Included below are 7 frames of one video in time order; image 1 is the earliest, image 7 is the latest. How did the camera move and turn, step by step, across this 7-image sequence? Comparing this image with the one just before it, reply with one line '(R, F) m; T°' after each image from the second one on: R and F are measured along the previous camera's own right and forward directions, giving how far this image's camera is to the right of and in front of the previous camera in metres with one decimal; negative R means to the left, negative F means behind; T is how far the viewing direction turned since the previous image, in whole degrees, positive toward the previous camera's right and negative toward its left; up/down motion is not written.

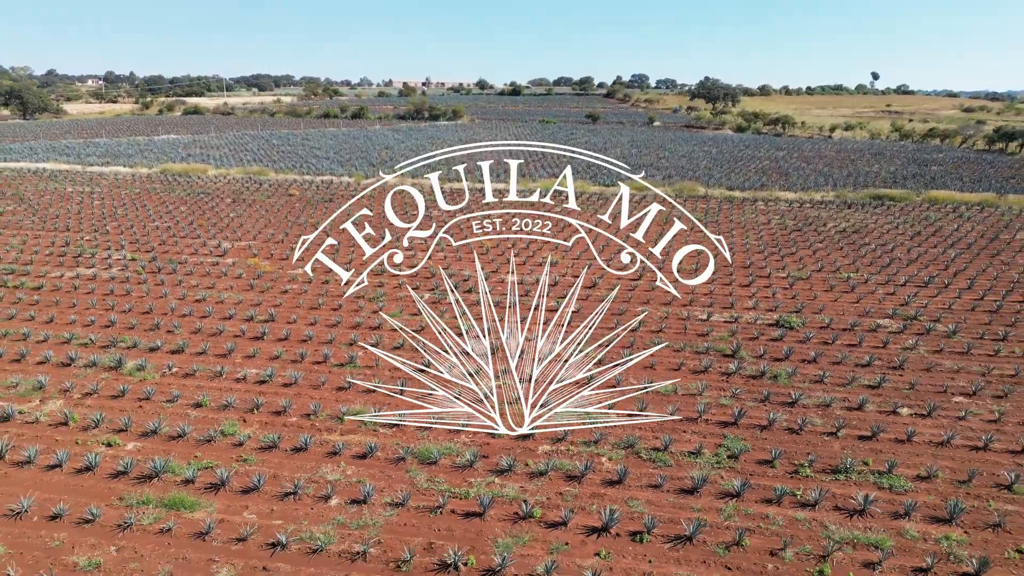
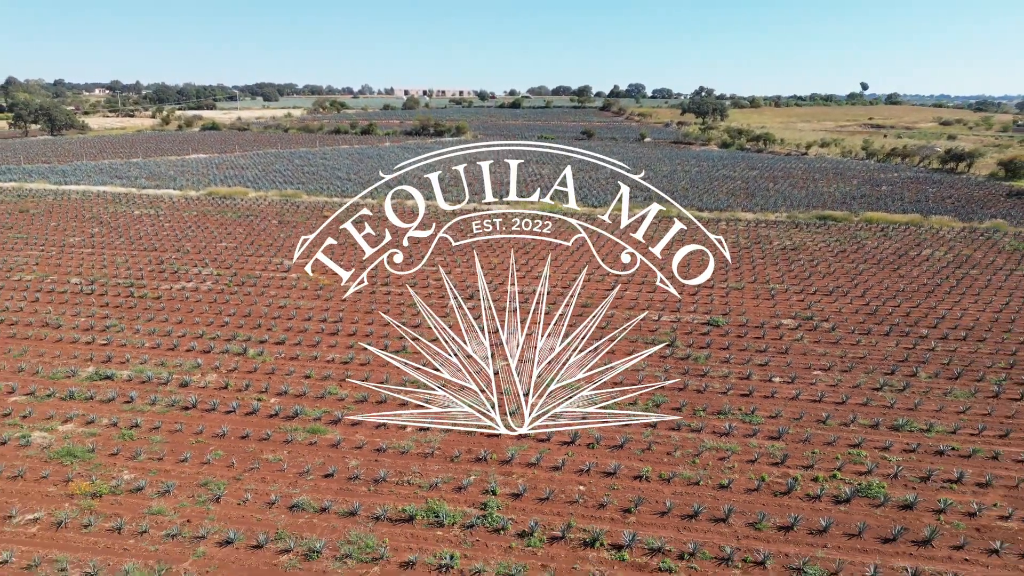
(-0.1, -3.1) m; 0°
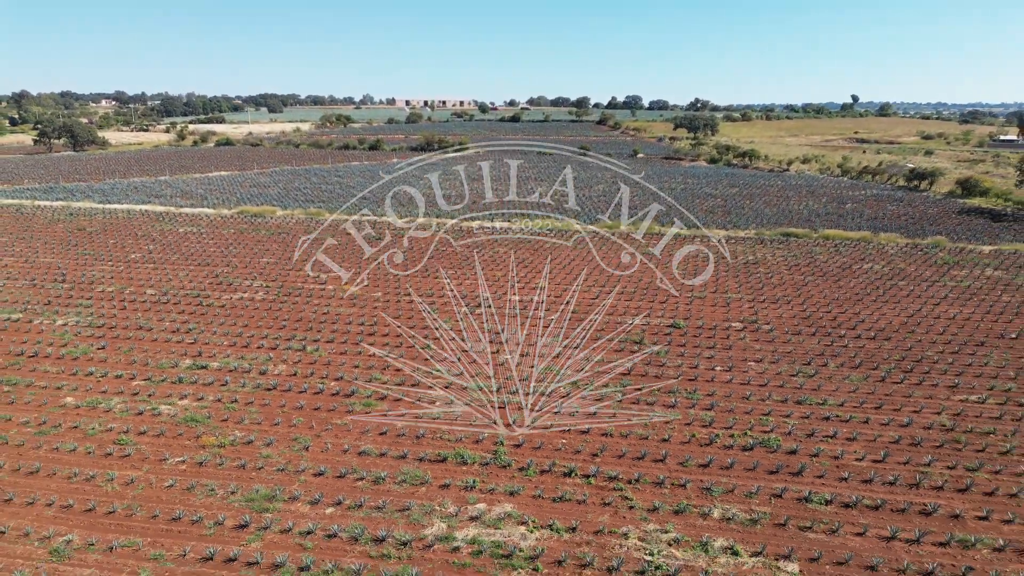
(0.0, -2.8) m; 0°
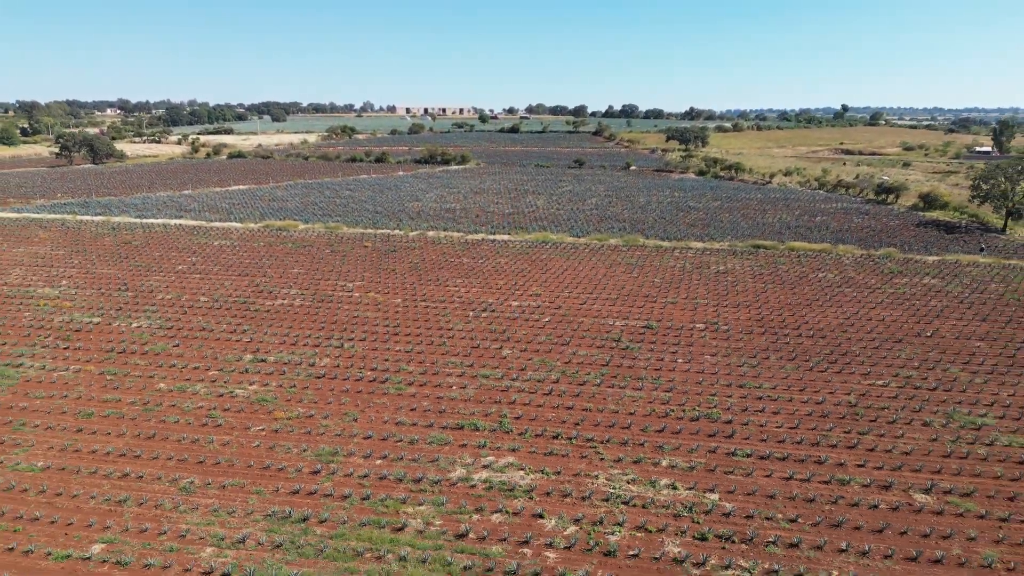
(0.0, -2.8) m; 0°
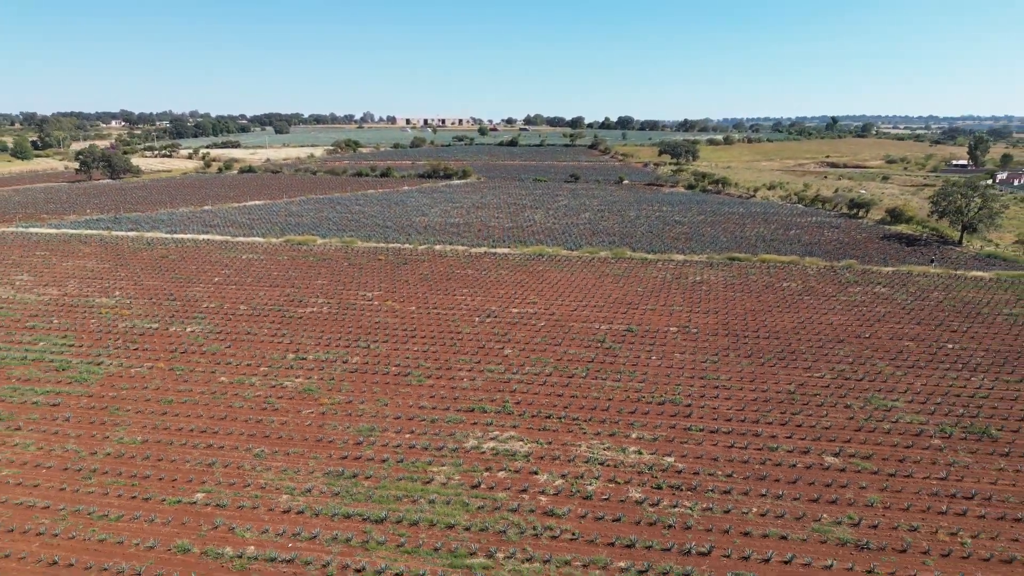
(-0.1, -2.9) m; 0°
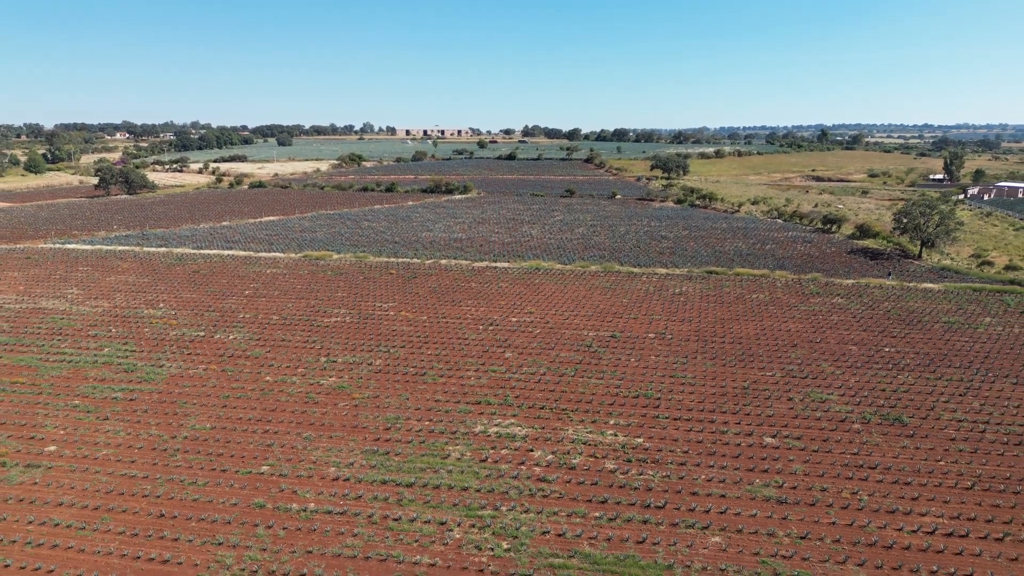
(0.0, -3.1) m; 0°
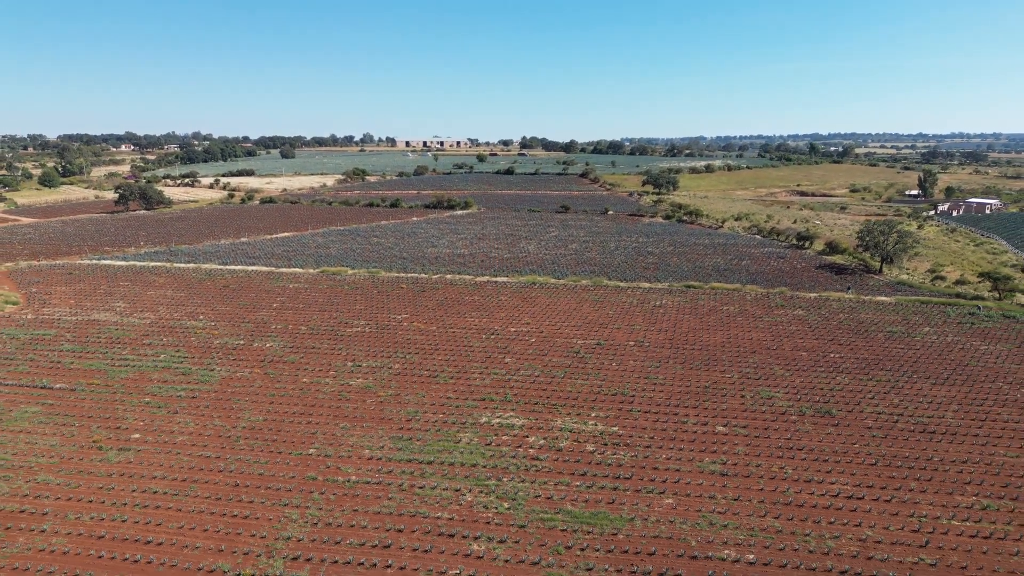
(0.0, -3.6) m; 0°
